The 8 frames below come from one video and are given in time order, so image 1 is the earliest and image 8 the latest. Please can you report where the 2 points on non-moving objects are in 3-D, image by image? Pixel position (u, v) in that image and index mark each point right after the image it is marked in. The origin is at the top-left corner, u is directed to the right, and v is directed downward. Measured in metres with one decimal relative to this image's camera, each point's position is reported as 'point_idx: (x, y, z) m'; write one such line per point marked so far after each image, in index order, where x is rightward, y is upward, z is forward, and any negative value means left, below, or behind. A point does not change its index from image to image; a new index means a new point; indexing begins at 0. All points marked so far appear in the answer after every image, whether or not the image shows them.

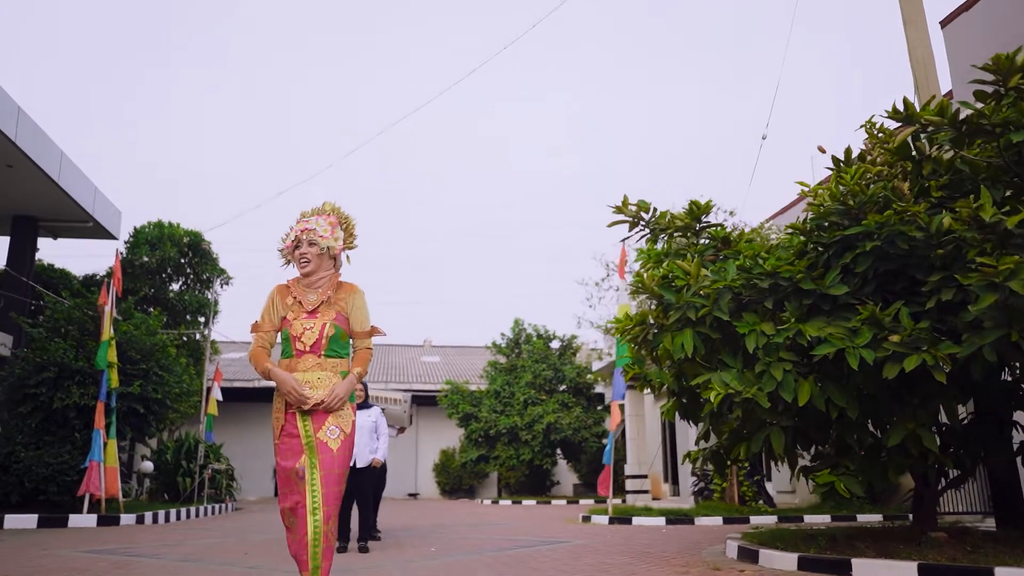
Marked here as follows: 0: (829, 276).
0: (+1.5, +0.1, +4.1) m
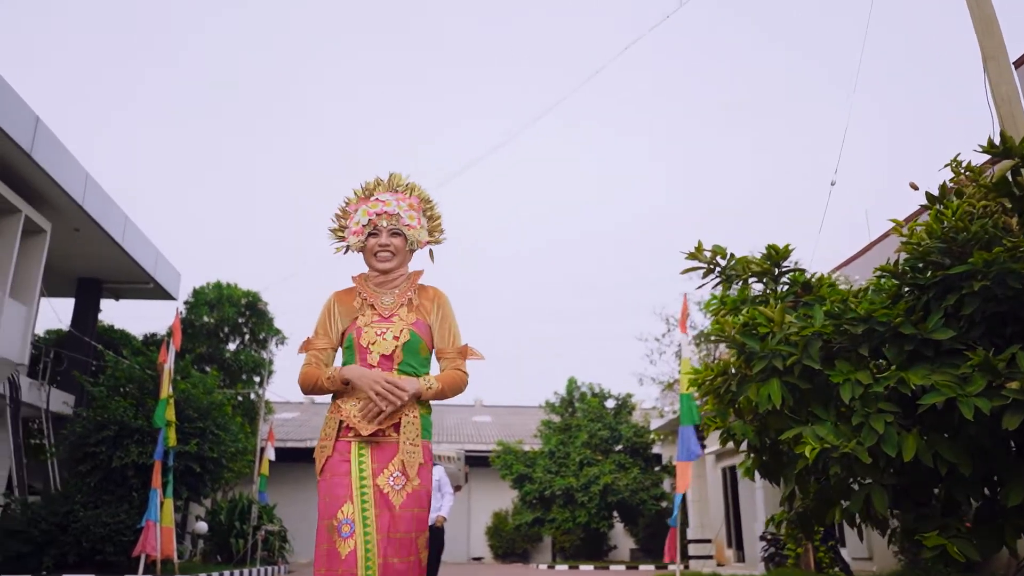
0: (+1.9, -0.1, +3.8) m
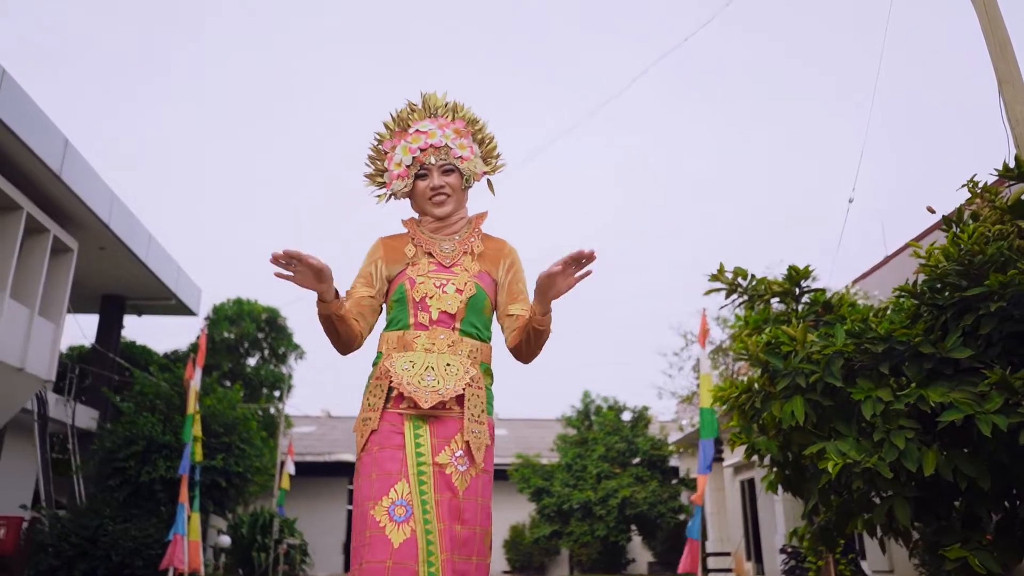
0: (+2.0, -0.2, +3.9) m
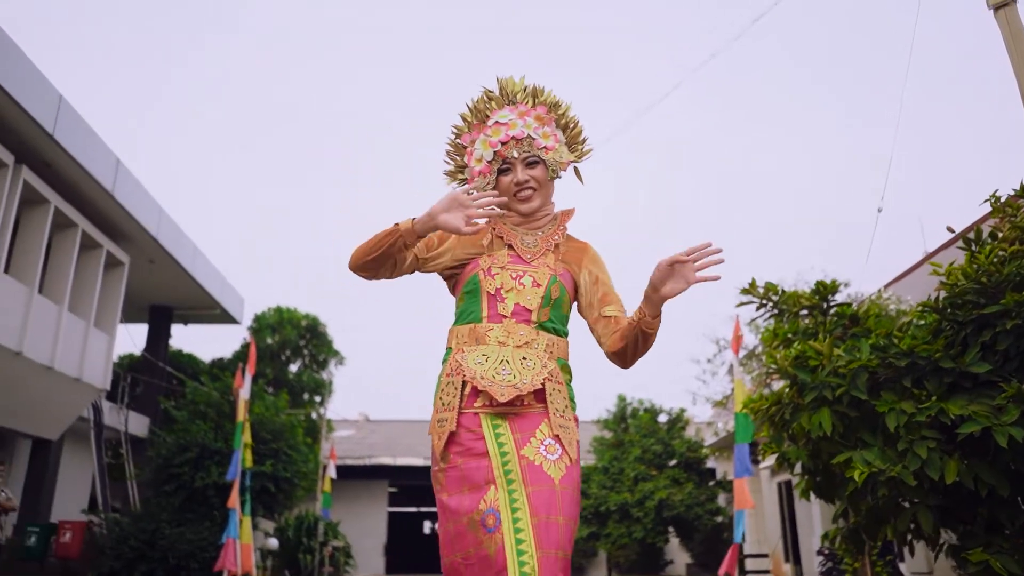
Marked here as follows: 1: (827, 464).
0: (+2.2, -0.3, +4.2) m
1: (+1.8, -1.0, +4.8) m
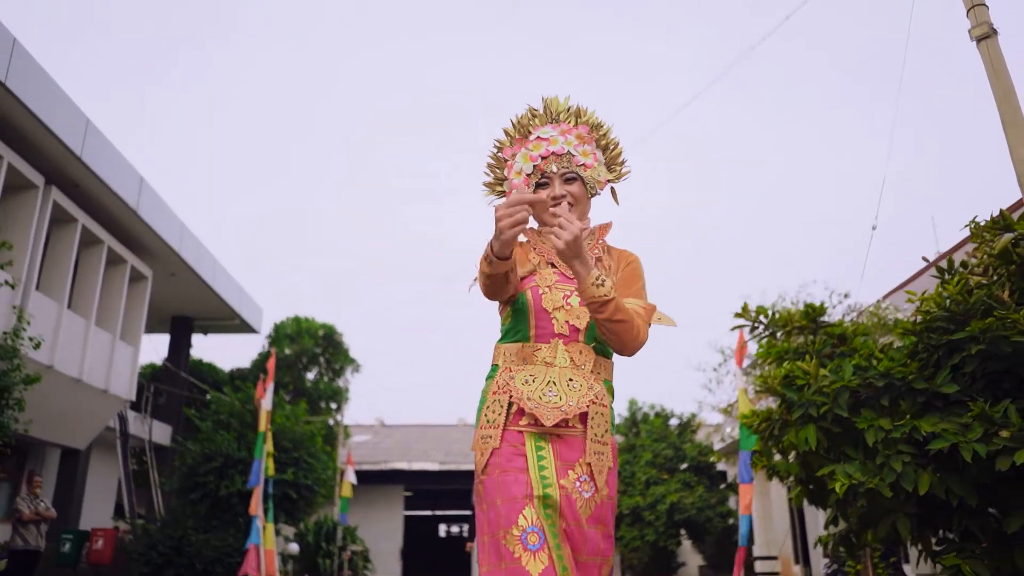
0: (+2.3, -0.5, +4.5) m
1: (+1.8, -1.1, +5.2) m
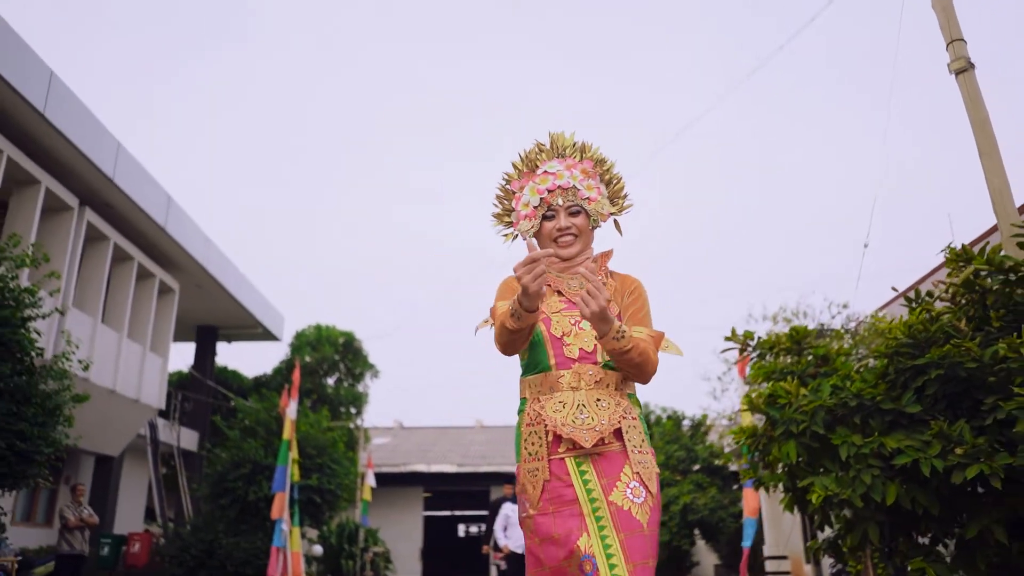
0: (+2.3, -0.6, +5.0) m
1: (+1.9, -1.3, +5.7) m
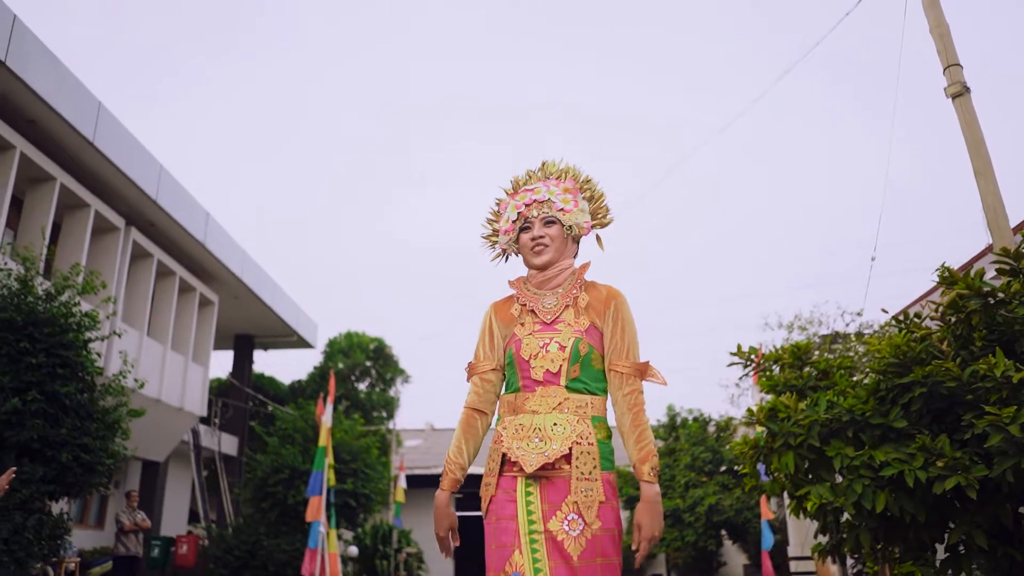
0: (+2.4, -0.8, +5.5) m
1: (+2.0, -1.5, +6.1) m
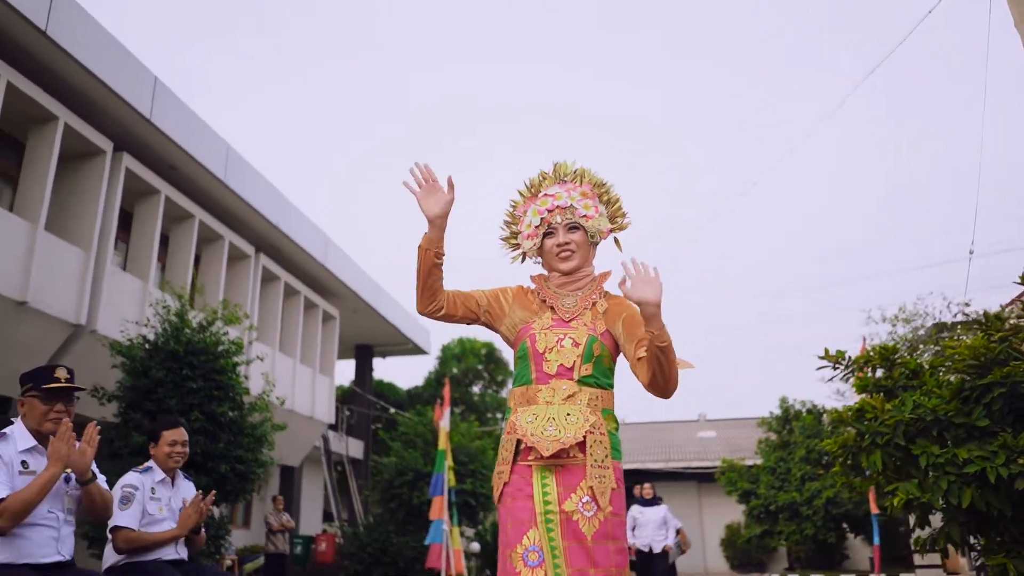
0: (+3.1, -0.8, +5.7) m
1: (+2.8, -1.5, +6.4) m
